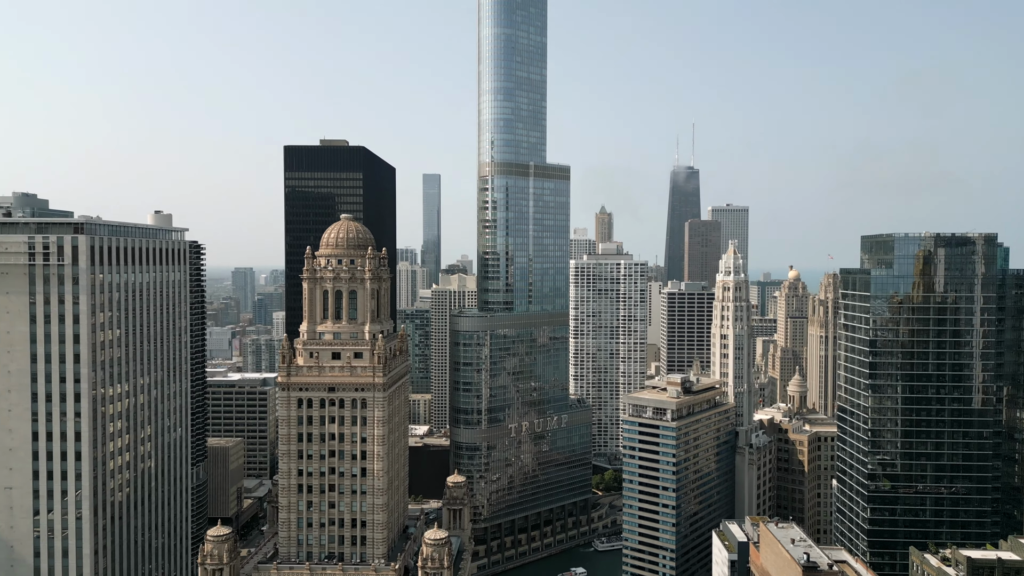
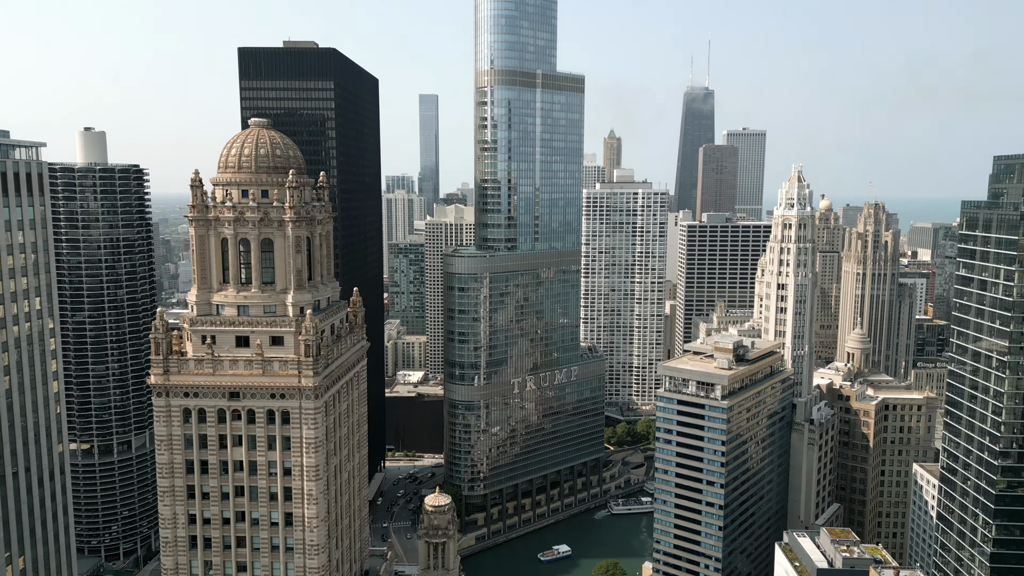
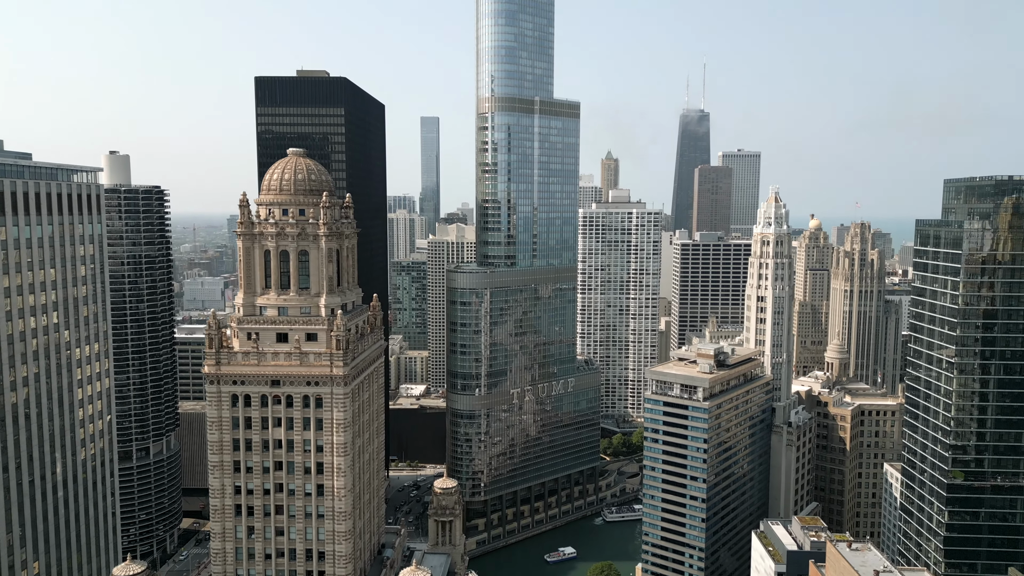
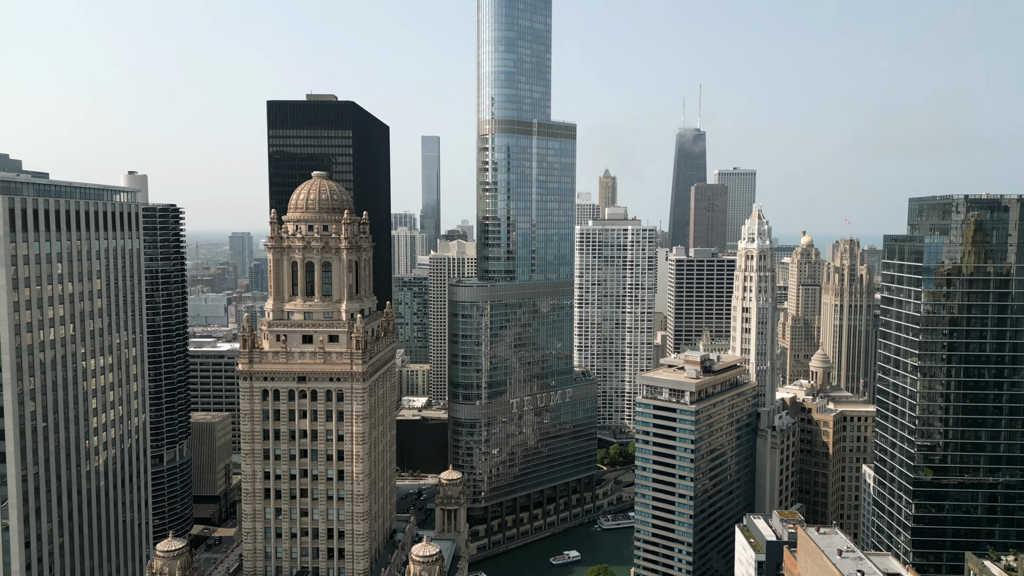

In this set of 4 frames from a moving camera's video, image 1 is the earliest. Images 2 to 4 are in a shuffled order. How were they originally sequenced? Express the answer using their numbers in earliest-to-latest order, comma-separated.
4, 3, 2
